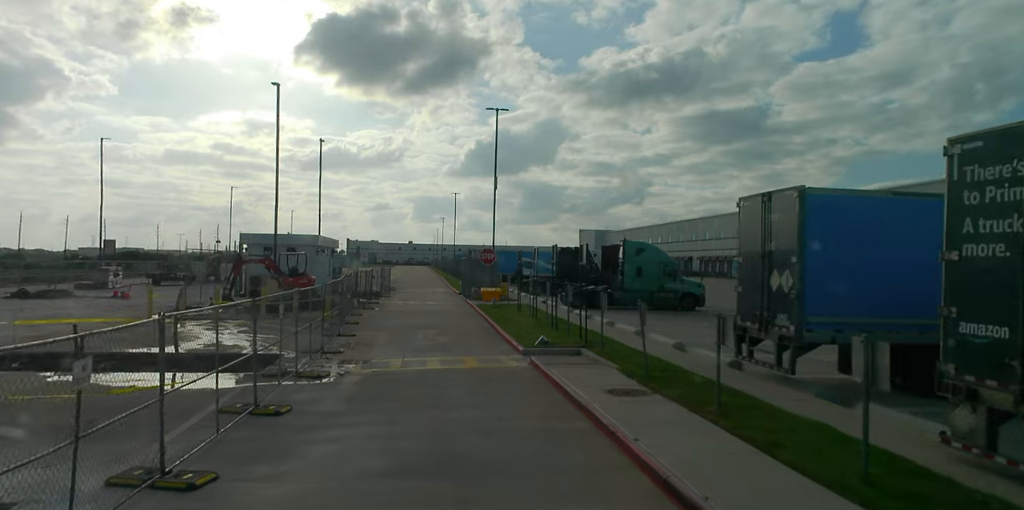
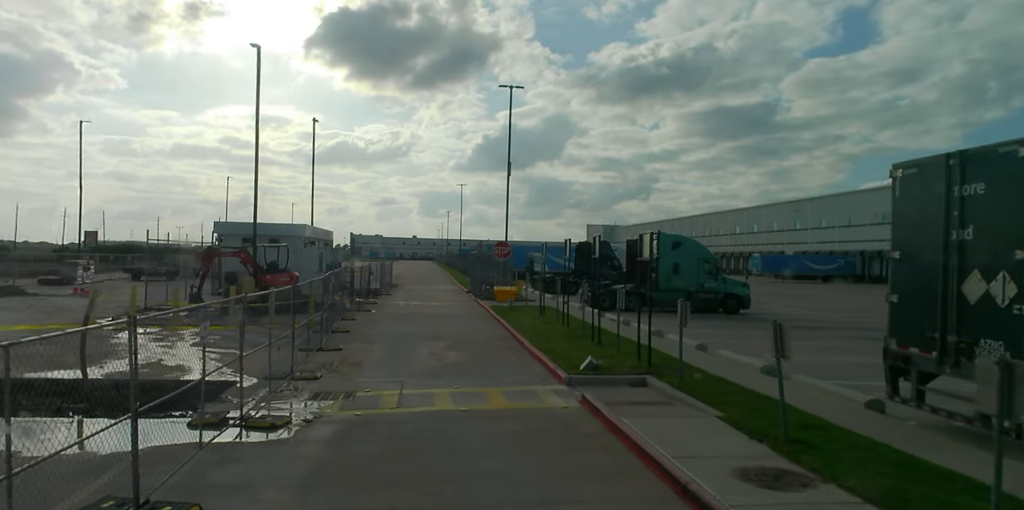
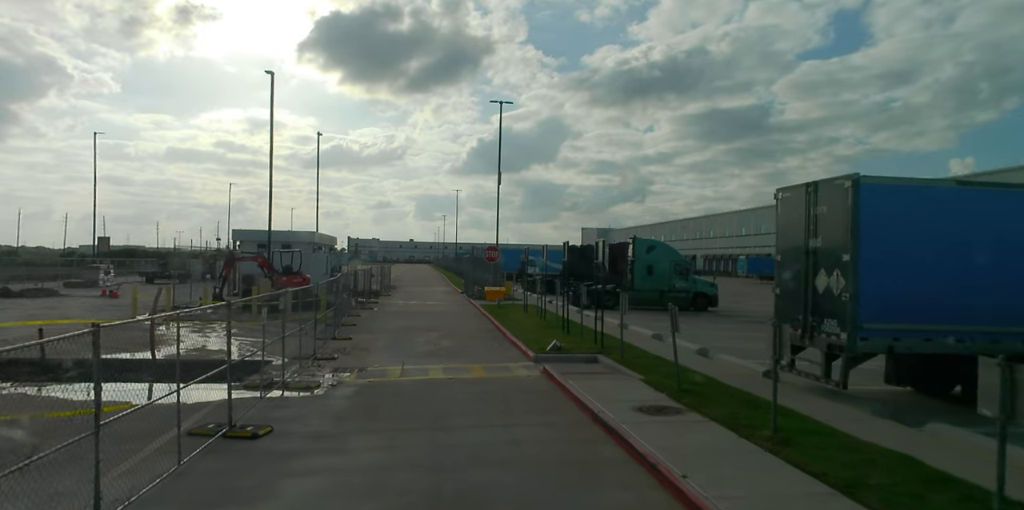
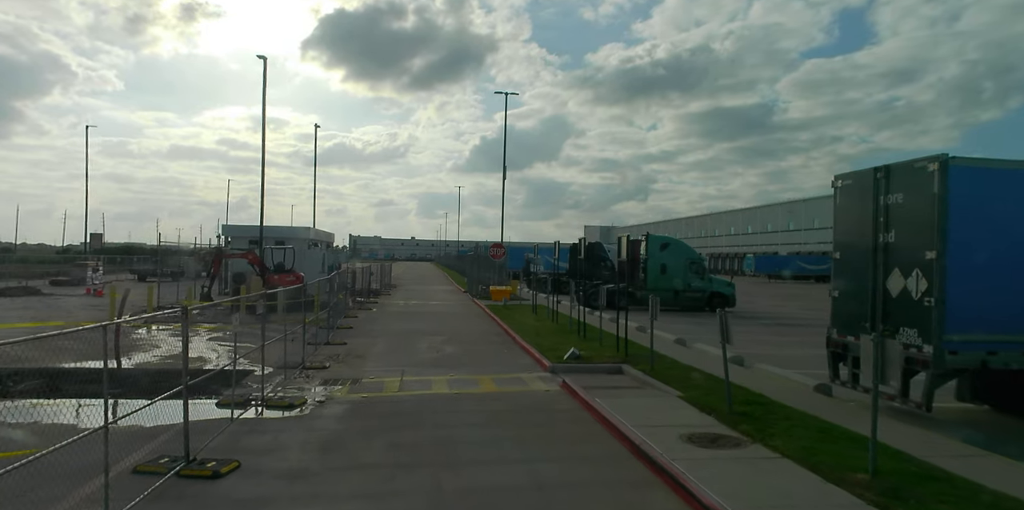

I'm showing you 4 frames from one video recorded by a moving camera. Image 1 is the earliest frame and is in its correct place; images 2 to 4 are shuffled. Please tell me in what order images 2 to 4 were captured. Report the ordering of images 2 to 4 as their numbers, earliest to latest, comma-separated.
3, 4, 2
